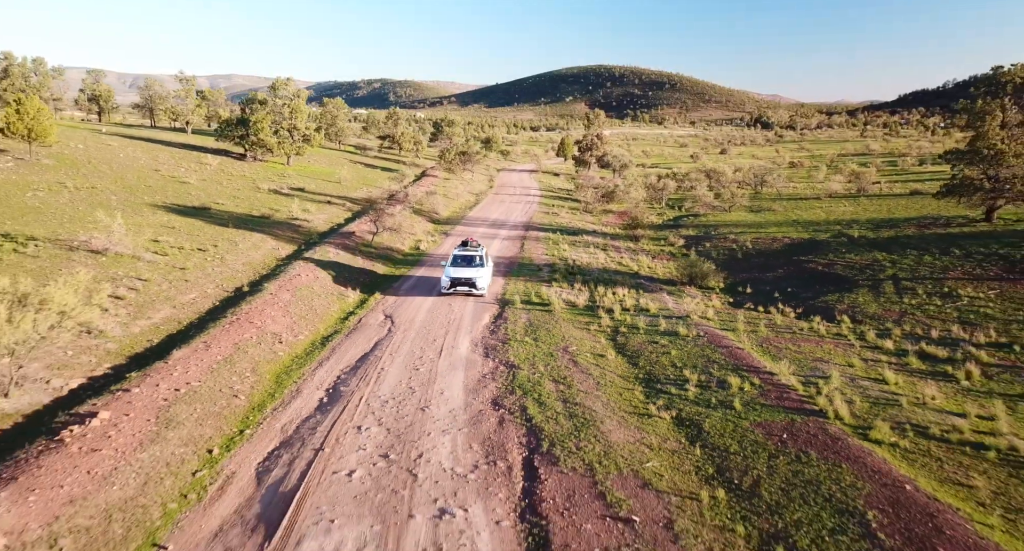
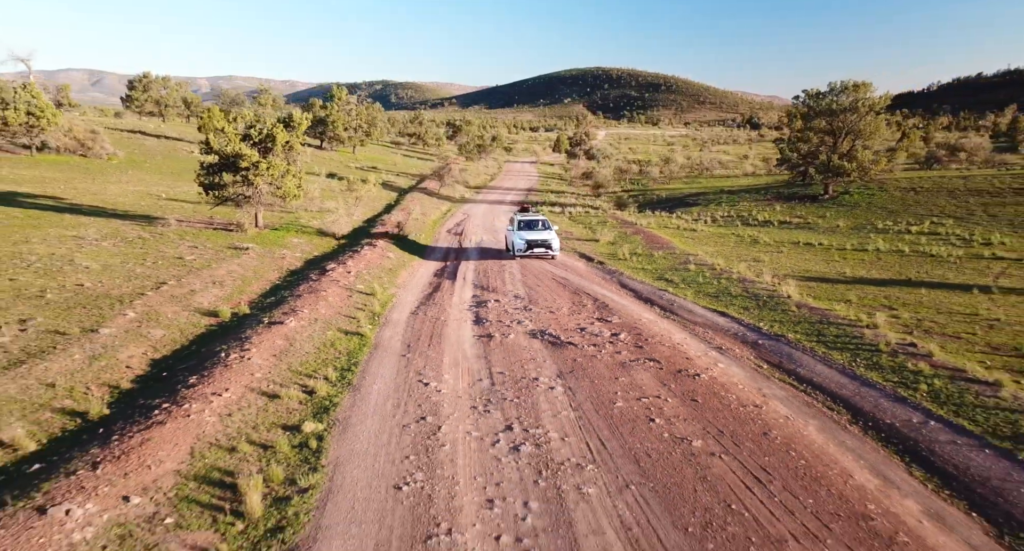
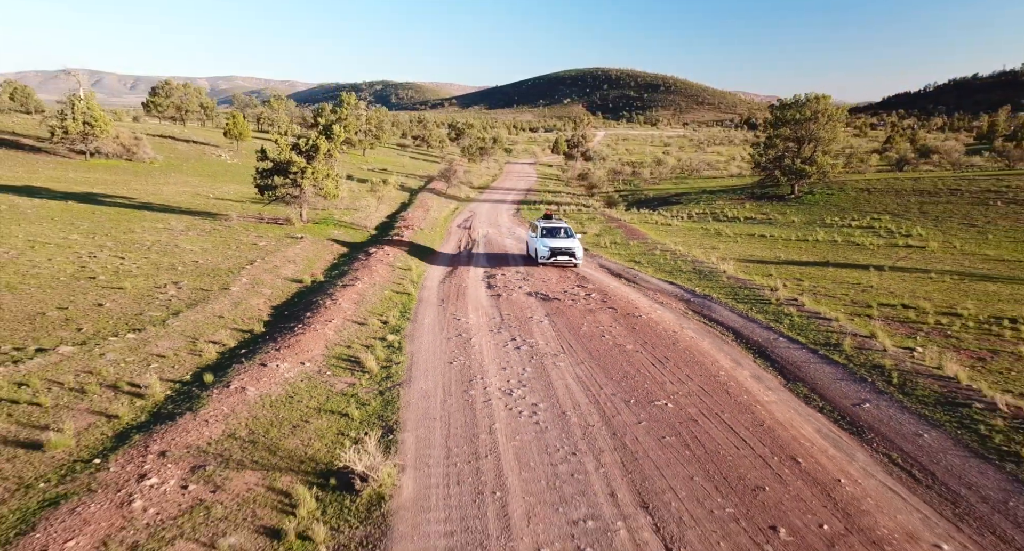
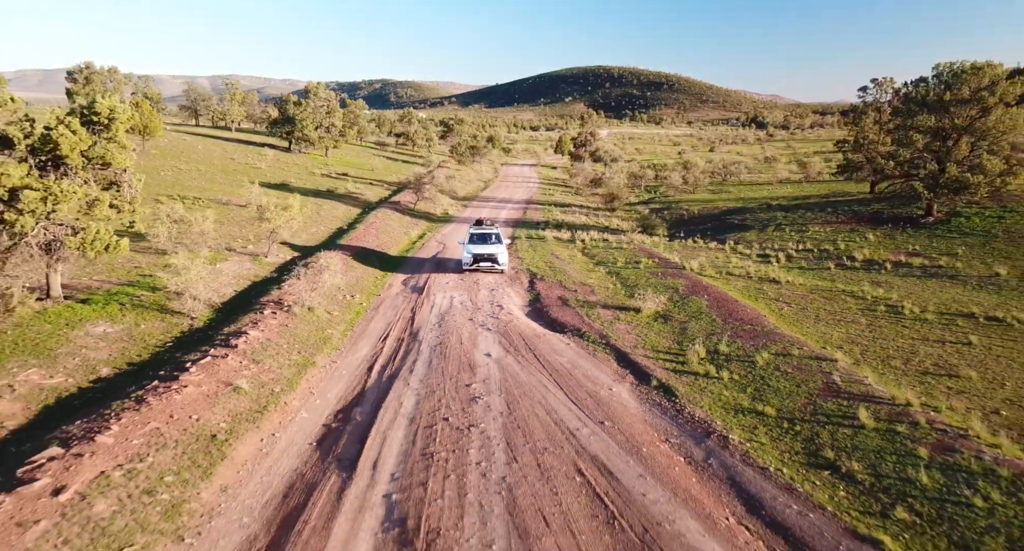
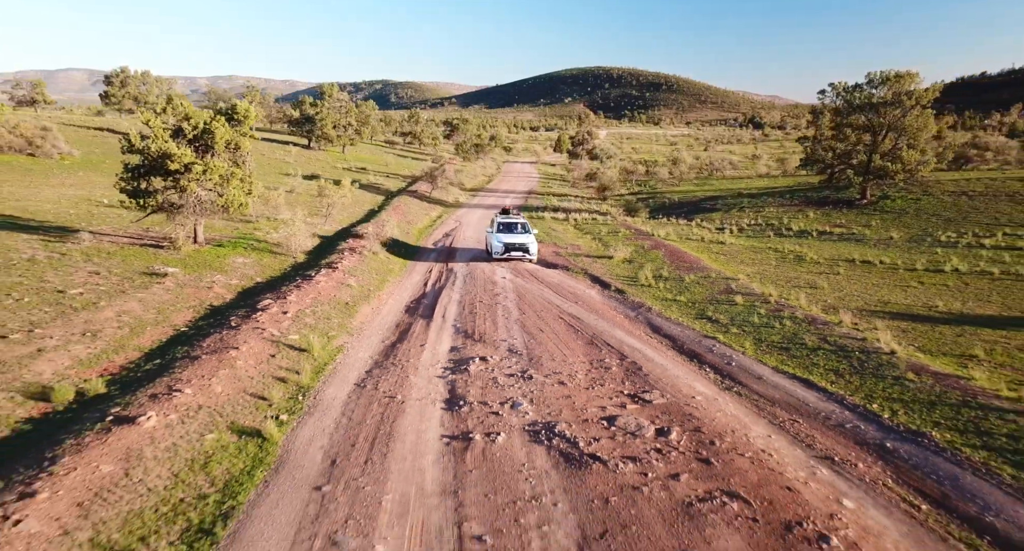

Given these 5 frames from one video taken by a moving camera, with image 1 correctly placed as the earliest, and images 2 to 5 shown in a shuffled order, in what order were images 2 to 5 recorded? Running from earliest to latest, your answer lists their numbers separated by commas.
4, 5, 2, 3
